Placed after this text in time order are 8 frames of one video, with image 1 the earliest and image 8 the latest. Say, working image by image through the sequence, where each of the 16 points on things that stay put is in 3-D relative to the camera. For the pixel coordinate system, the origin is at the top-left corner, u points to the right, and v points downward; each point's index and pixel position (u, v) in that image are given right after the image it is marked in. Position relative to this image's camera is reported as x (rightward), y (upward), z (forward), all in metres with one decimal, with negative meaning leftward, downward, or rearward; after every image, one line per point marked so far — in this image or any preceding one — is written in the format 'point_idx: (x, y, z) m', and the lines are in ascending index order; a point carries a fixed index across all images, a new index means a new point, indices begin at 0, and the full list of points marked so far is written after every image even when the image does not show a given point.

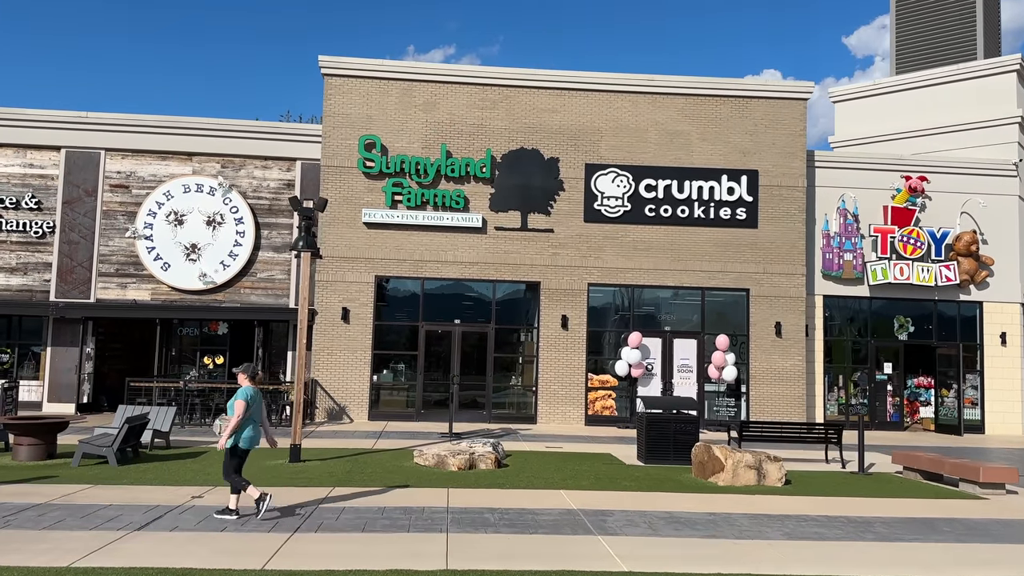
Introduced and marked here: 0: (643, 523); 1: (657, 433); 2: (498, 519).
0: (+1.6, -2.8, +9.8) m
1: (+2.6, -2.6, +14.9) m
2: (-0.1, -2.7, +9.6) m
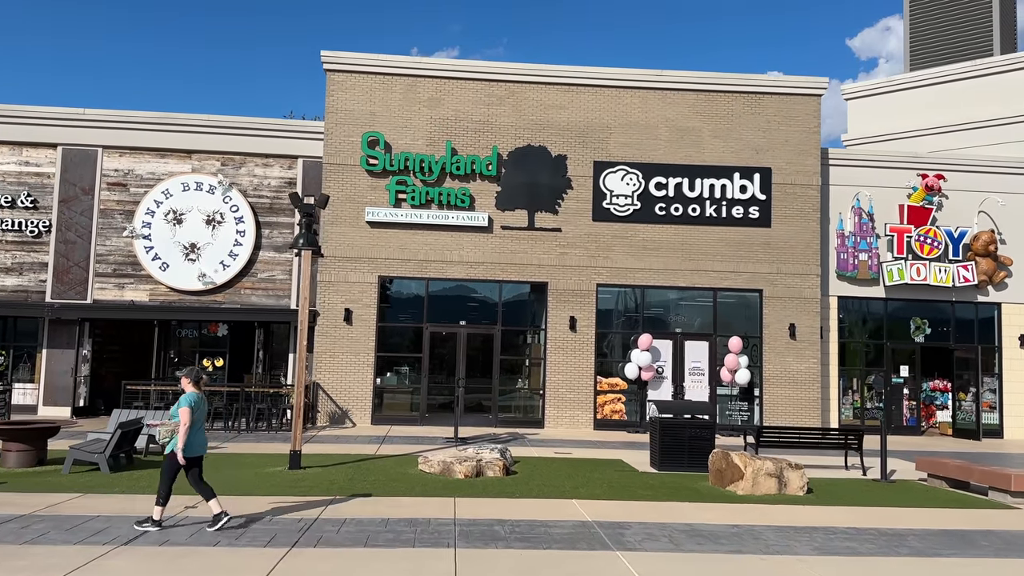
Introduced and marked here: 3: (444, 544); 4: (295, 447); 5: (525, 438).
0: (+1.7, -2.8, +9.2) m
1: (+2.8, -2.6, +14.4) m
2: (0.0, -2.7, +9.1) m
3: (-0.7, -2.6, +8.5) m
4: (-3.5, -2.5, +13.1) m
5: (+0.3, -3.4, +18.4) m
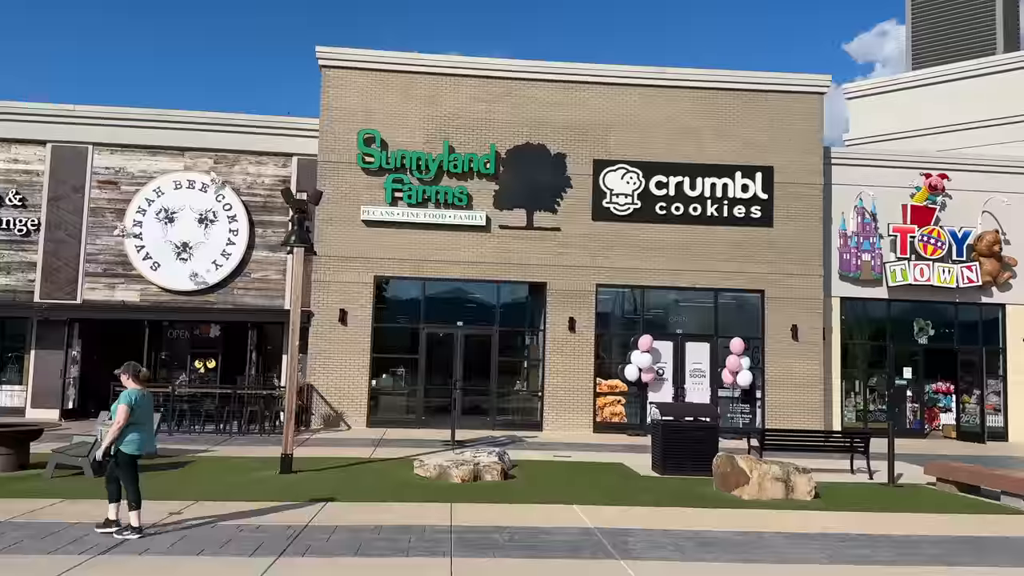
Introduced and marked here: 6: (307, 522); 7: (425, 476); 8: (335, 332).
0: (+1.7, -2.8, +8.9) m
1: (+2.8, -2.6, +14.0) m
2: (0.0, -2.7, +8.7) m
3: (-0.7, -2.6, +8.1) m
4: (-3.5, -2.5, +12.7) m
5: (+0.2, -3.4, +18.0) m
6: (-2.3, -2.6, +9.3) m
7: (-1.3, -2.9, +12.5) m
8: (-4.3, -1.1, +19.8) m
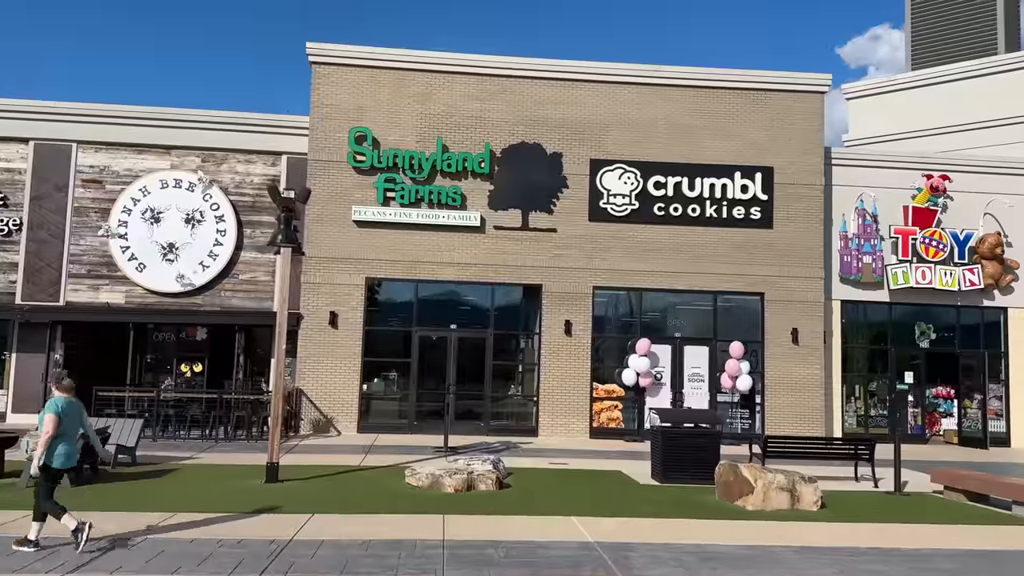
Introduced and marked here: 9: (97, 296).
0: (+1.7, -2.8, +8.4) m
1: (+2.7, -2.7, +13.6) m
2: (-0.1, -2.7, +8.3) m
3: (-0.8, -2.6, +7.7) m
4: (-3.6, -2.5, +12.2) m
5: (+0.1, -3.4, +17.6) m
6: (-2.4, -2.6, +8.8) m
7: (-1.4, -2.9, +12.0) m
8: (-4.5, -1.1, +19.3) m
9: (-10.0, -0.2, +19.6) m
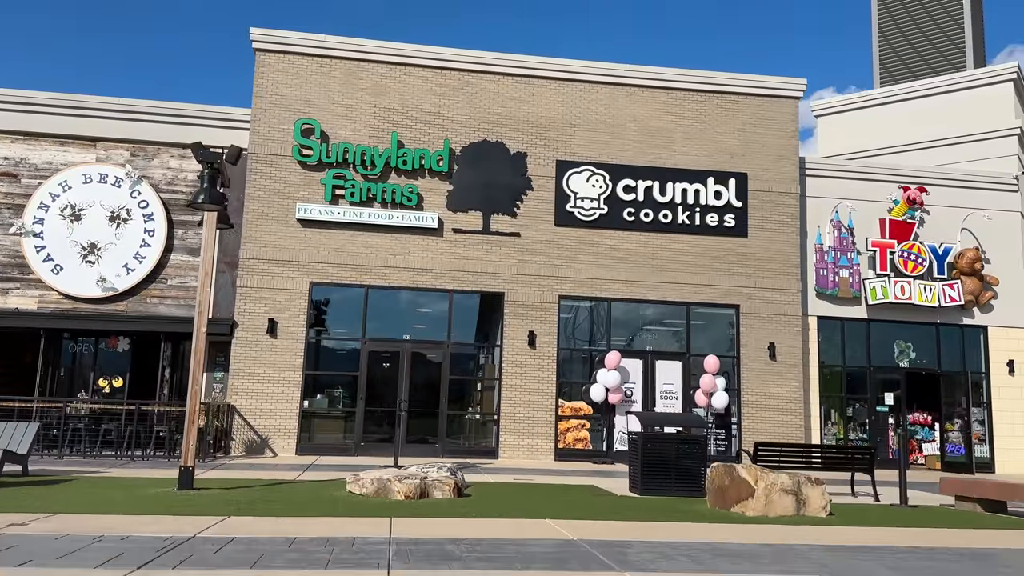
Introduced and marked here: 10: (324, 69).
0: (+1.4, -2.2, +6.8) m
1: (+2.1, -2.5, +12.0) m
2: (-0.4, -2.1, +6.5) m
3: (-1.0, -2.0, +5.9) m
4: (-4.1, -2.2, +10.3) m
5: (-0.7, -3.5, +15.8) m
6: (-2.7, -2.1, +7.0) m
7: (-1.9, -2.6, +10.2) m
8: (-5.3, -1.2, +17.4) m
9: (-10.8, -0.3, +17.5) m
10: (-4.2, +4.9, +18.5) m
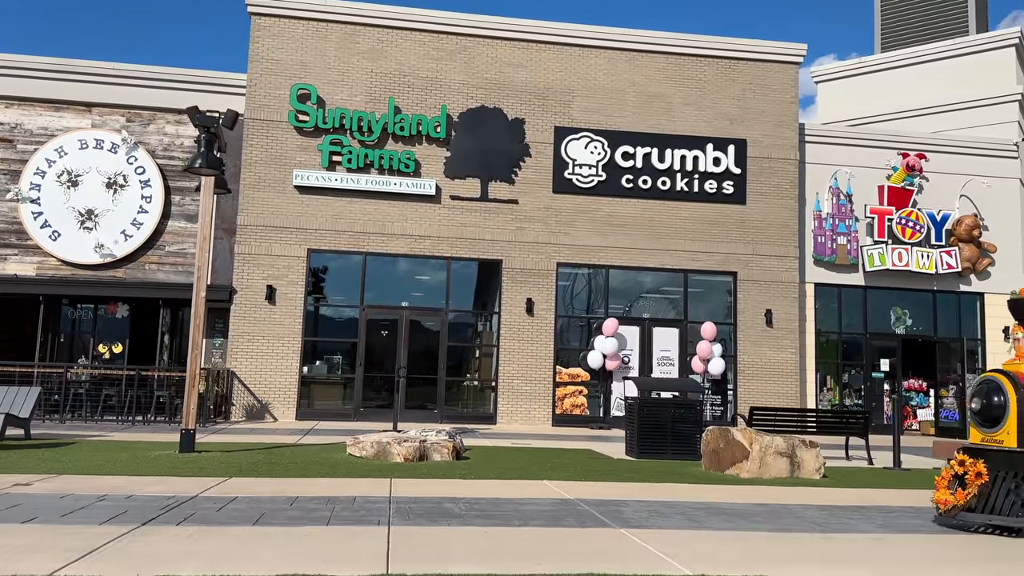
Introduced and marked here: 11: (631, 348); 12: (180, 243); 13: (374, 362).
0: (+1.4, -1.9, +6.9) m
1: (+2.1, -2.0, +12.1) m
2: (-0.4, -1.8, +6.6) m
3: (-1.0, -1.7, +6.0) m
4: (-4.1, -1.8, +10.4) m
5: (-0.7, -2.8, +15.9) m
6: (-2.7, -1.8, +7.1) m
7: (-1.9, -2.1, +10.3) m
8: (-5.4, -0.5, +17.5) m
9: (-10.9, +0.4, +17.5) m
10: (-4.3, +5.7, +18.3) m
11: (+2.8, -1.4, +18.9) m
12: (-7.3, +1.0, +18.1) m
13: (-3.1, -1.6, +18.0) m
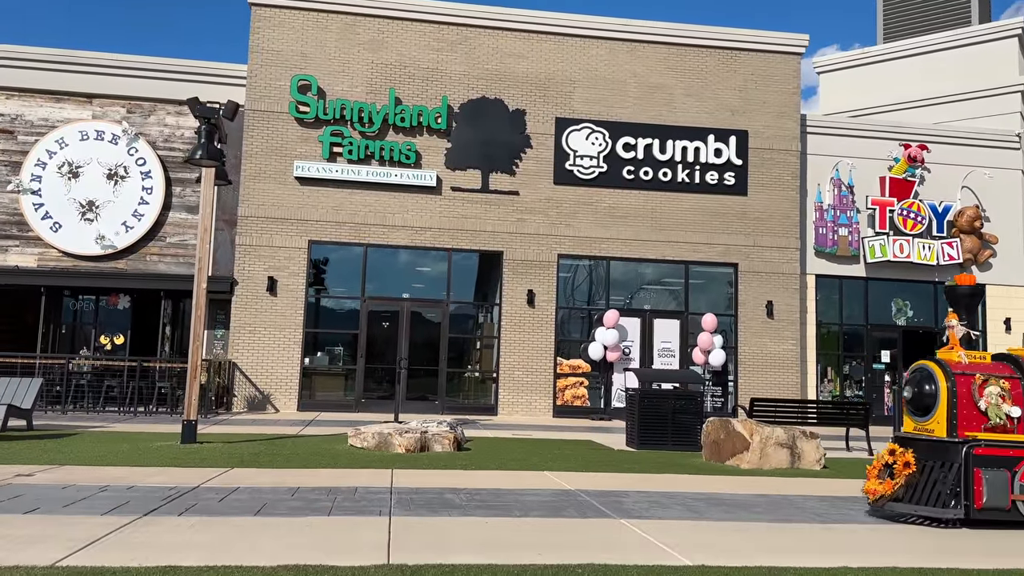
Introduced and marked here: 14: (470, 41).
0: (+1.4, -1.9, +6.9) m
1: (+2.1, -1.8, +12.1) m
2: (-0.4, -1.7, +6.7) m
3: (-1.0, -1.7, +6.0) m
4: (-4.1, -1.6, +10.4) m
5: (-0.7, -2.6, +16.0) m
6: (-2.7, -1.7, +7.1) m
7: (-1.9, -2.0, +10.3) m
8: (-5.4, -0.3, +17.5) m
9: (-10.9, +0.6, +17.5) m
10: (-4.3, +5.9, +18.2) m
11: (+2.8, -1.2, +18.9) m
12: (-7.3, +1.2, +18.1) m
13: (-3.0, -1.4, +18.1) m
14: (-1.0, +5.7, +18.7) m
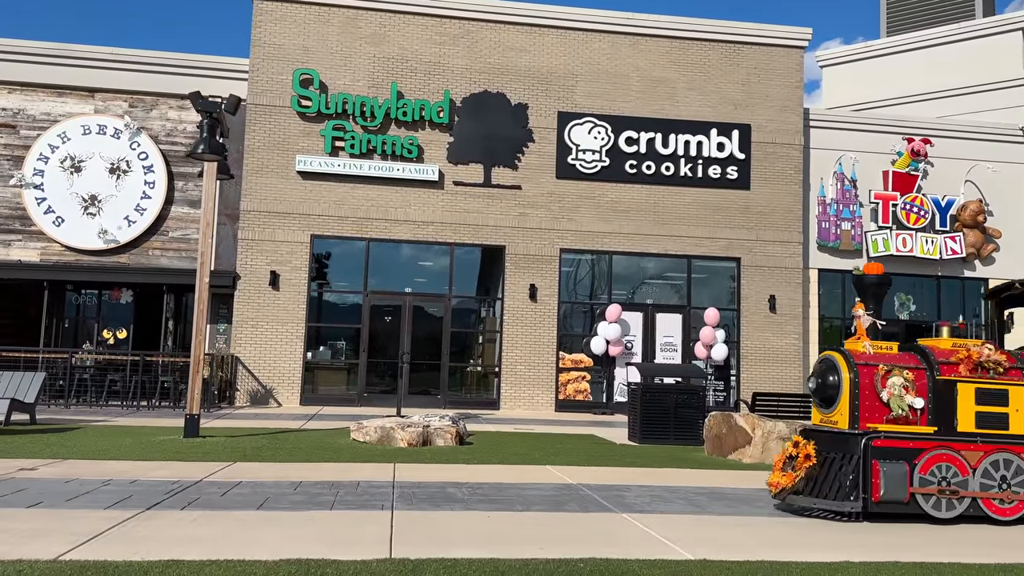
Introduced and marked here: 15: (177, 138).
0: (+1.4, -1.8, +6.9) m
1: (+2.1, -1.8, +12.1) m
2: (-0.4, -1.7, +6.7) m
3: (-1.0, -1.6, +6.1) m
4: (-4.1, -1.6, +10.4) m
5: (-0.7, -2.5, +16.0) m
6: (-2.7, -1.7, +7.1) m
7: (-1.9, -1.9, +10.3) m
8: (-5.3, -0.2, +17.5) m
9: (-10.8, +0.8, +17.5) m
10: (-4.2, +6.0, +18.2) m
11: (+2.8, -1.1, +18.9) m
12: (-7.3, +1.3, +18.1) m
13: (-3.0, -1.3, +18.1) m
14: (-0.9, +5.8, +18.7) m
15: (-7.5, +3.3, +18.3) m
